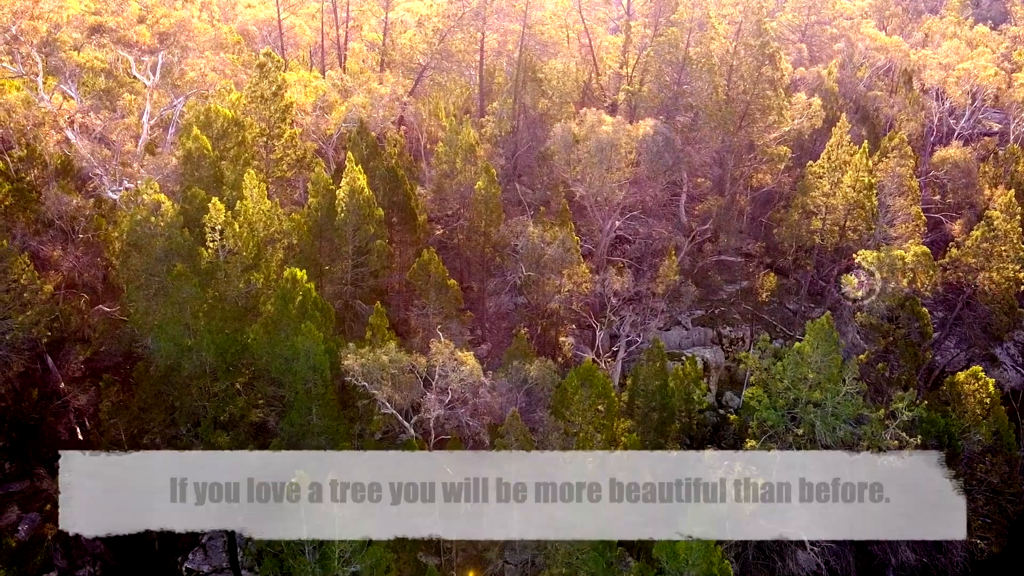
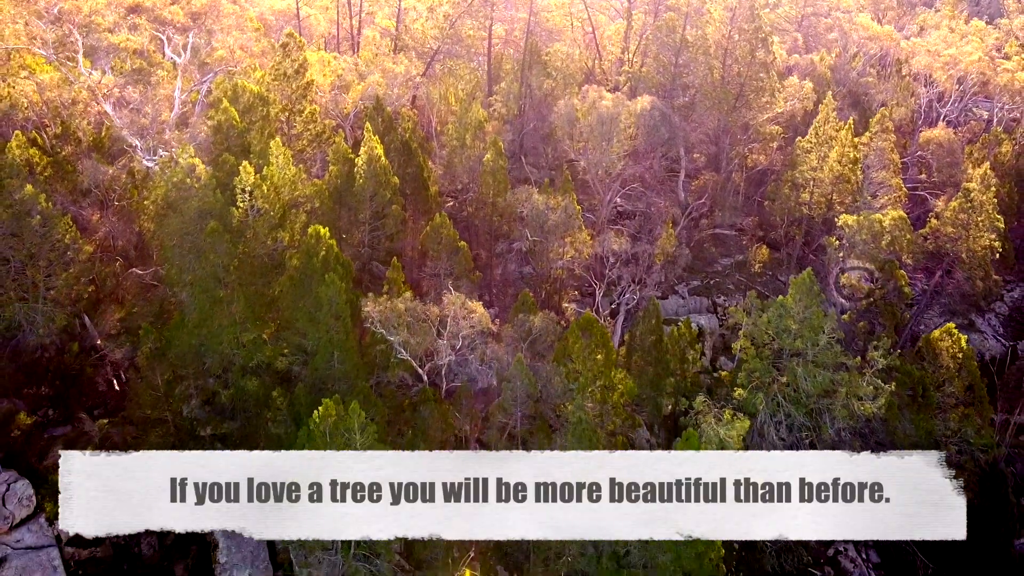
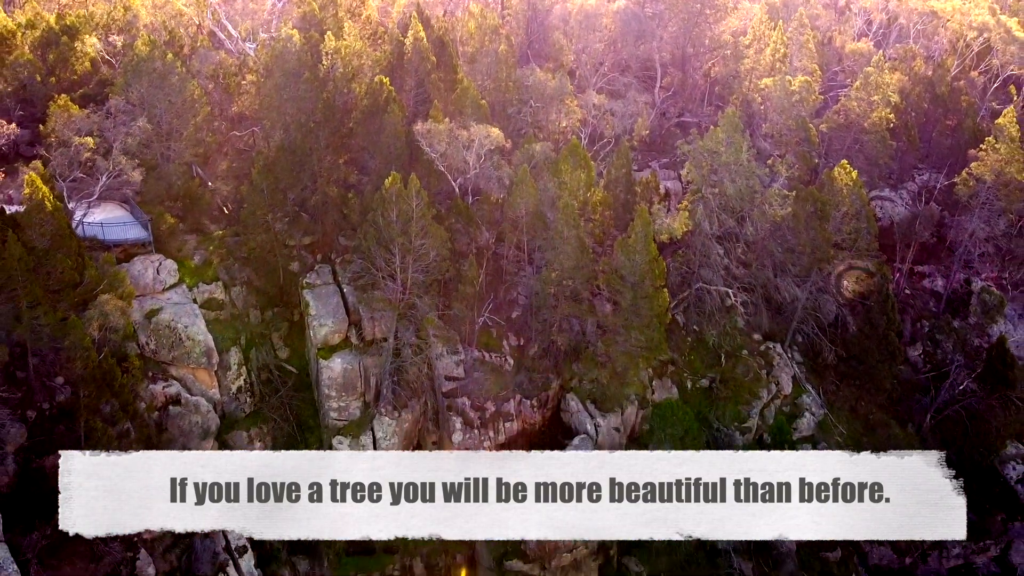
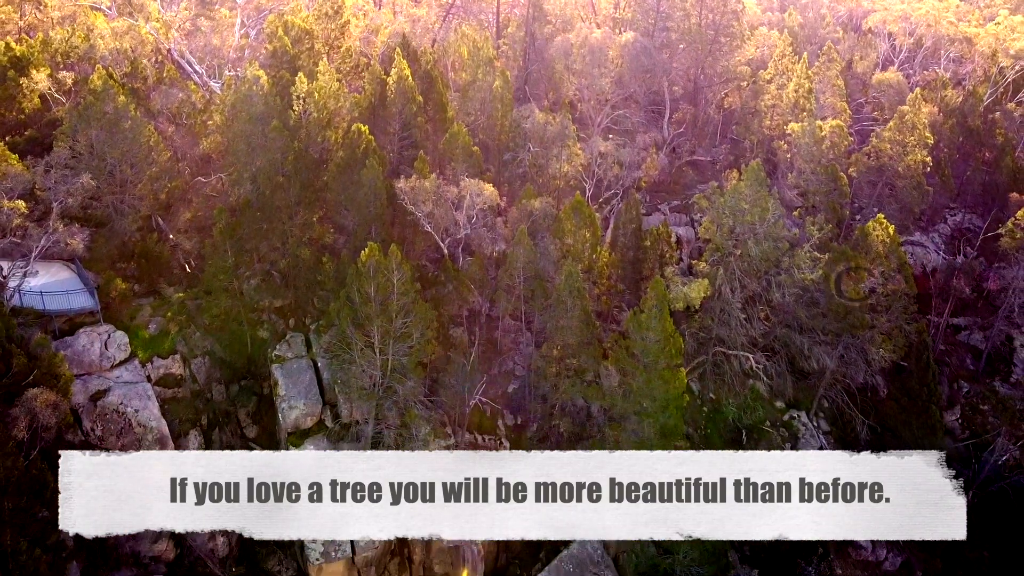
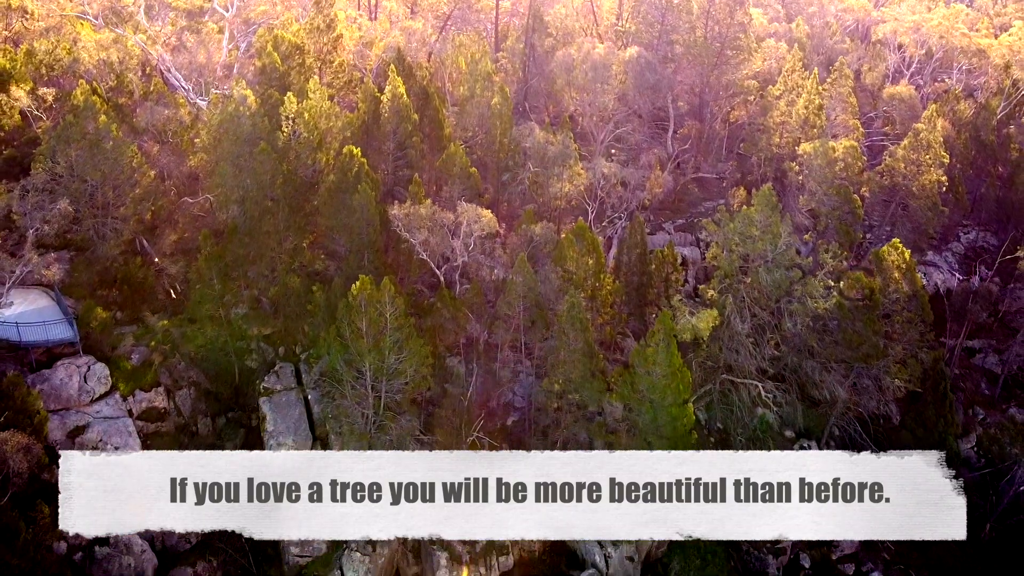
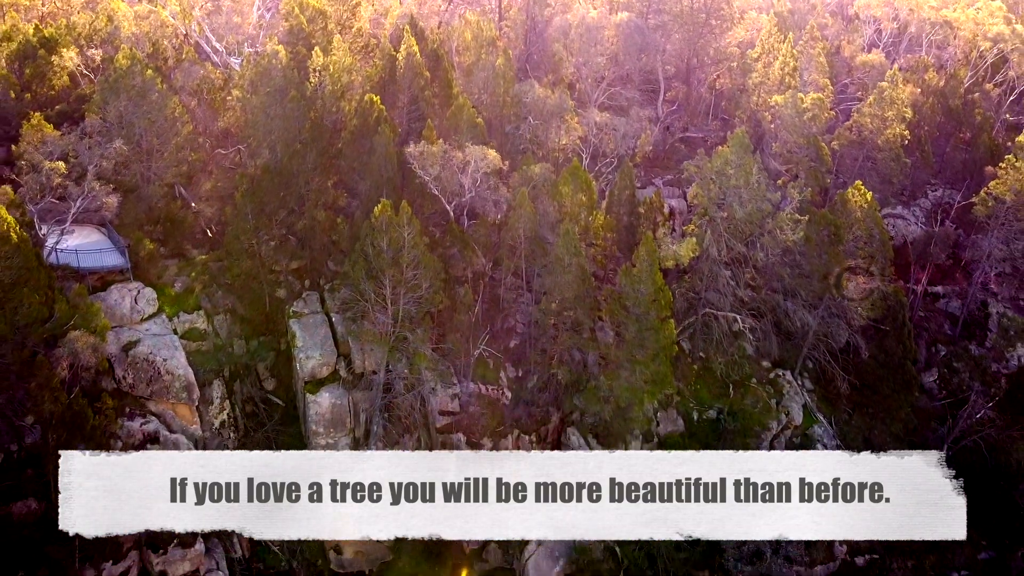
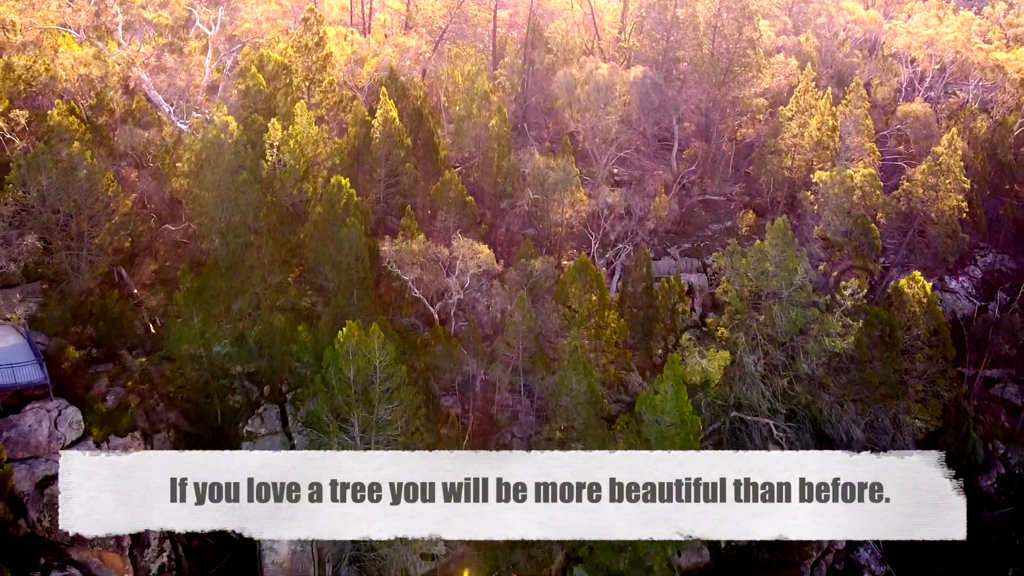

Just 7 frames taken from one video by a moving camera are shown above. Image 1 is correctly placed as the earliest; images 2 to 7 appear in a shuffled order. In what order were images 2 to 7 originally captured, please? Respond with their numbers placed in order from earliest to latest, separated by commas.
2, 7, 5, 4, 6, 3
